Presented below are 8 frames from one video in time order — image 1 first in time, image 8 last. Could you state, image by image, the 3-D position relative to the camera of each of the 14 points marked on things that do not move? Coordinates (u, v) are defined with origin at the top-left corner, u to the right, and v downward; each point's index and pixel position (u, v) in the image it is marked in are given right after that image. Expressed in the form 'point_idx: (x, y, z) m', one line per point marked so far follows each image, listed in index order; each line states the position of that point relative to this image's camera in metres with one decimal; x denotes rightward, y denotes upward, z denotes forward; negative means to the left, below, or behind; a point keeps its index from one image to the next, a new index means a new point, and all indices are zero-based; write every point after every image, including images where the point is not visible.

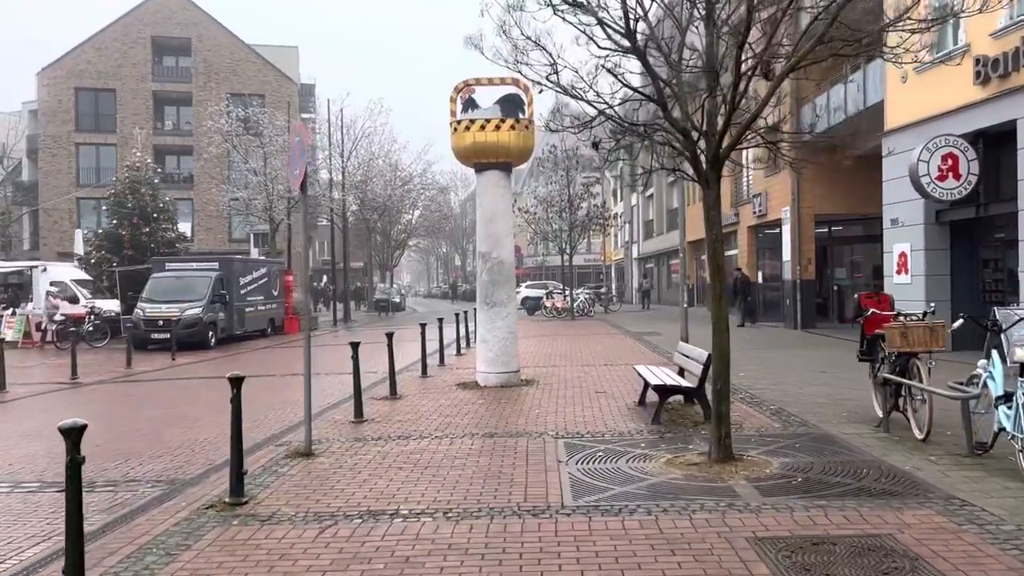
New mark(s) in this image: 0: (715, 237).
0: (+1.5, +0.4, +6.3) m
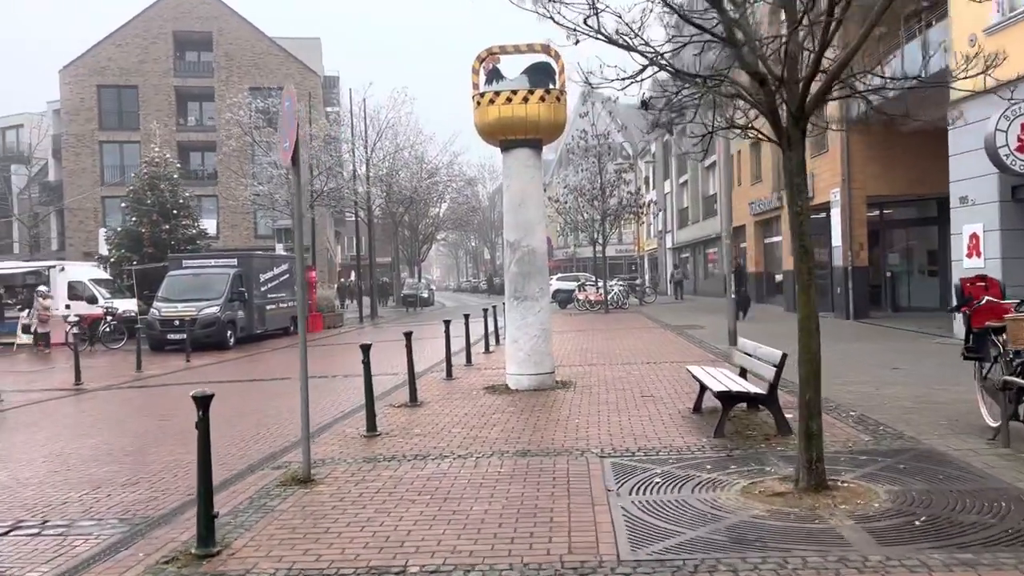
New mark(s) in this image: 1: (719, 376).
0: (+1.7, +0.5, +5.1) m
1: (+1.9, -0.8, +7.9) m
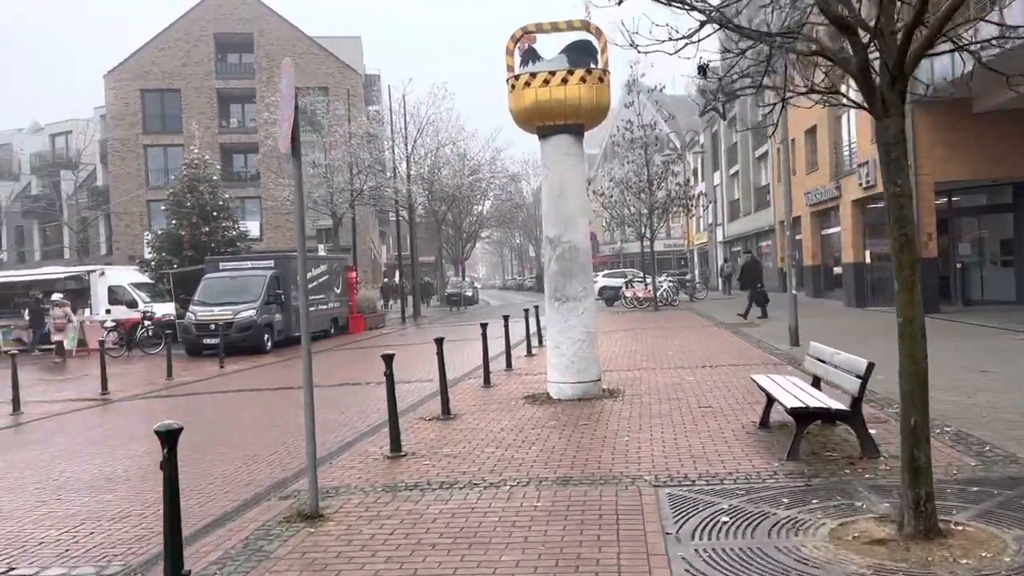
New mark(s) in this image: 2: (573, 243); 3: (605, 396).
0: (+1.9, +0.5, +4.1) m
1: (+2.3, -0.8, +6.9) m
2: (+0.7, +0.5, +9.5) m
3: (+1.1, -1.2, +9.6) m
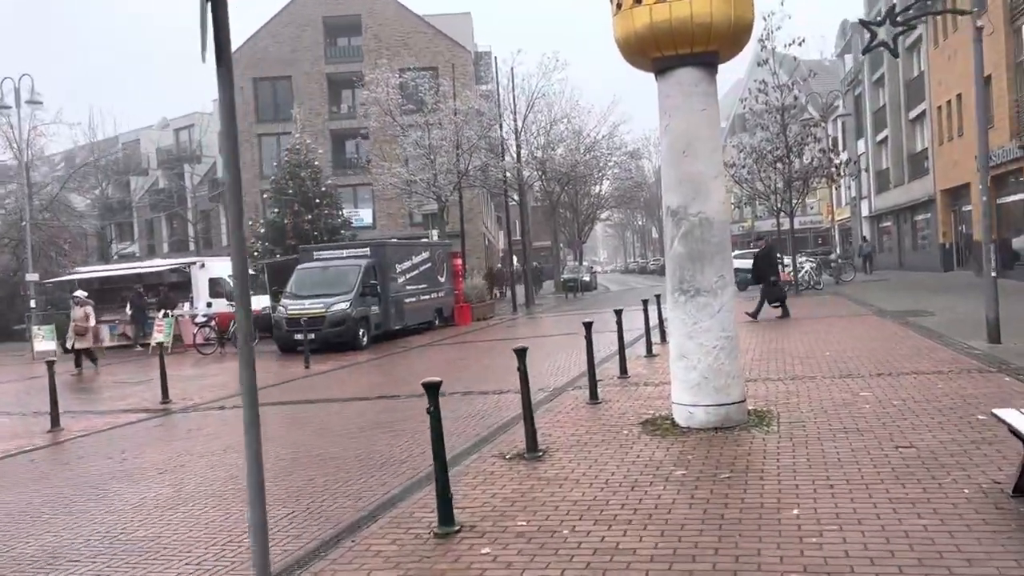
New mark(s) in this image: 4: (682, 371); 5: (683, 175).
0: (+2.0, +0.5, +1.5) m
1: (+2.8, -0.7, +4.2) m
2: (+1.6, +0.6, +7.0) m
3: (+2.0, -1.1, +7.0) m
4: (+1.5, -0.7, +7.1) m
5: (+1.4, +0.9, +7.0) m
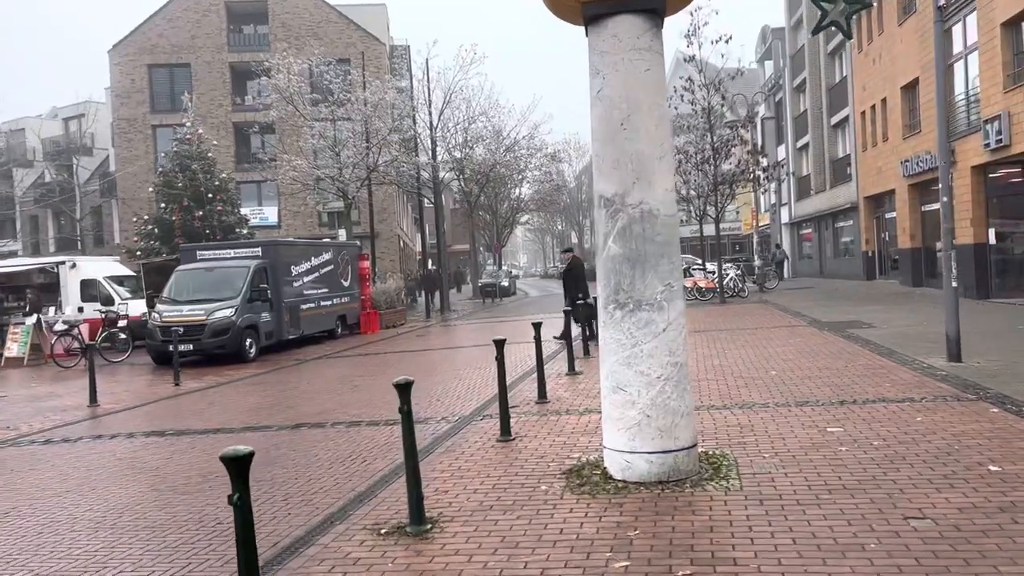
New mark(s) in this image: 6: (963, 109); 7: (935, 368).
0: (+1.8, +0.4, 0.0) m
1: (+2.3, -0.8, +2.8) m
2: (+0.9, +0.5, +5.4) m
3: (+1.3, -1.2, +5.5) m
4: (+0.7, -0.8, +5.5) m
5: (+0.7, +0.8, +5.4) m
6: (+10.4, +4.2, +19.4) m
7: (+4.7, -0.9, +9.3) m
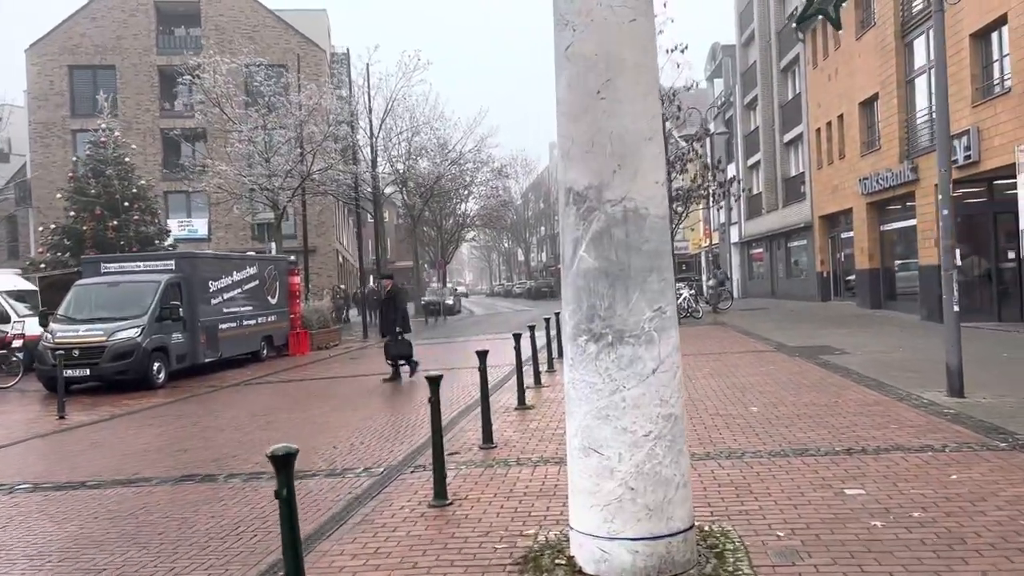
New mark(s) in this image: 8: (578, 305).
0: (+1.9, +0.4, -1.4) m
1: (+2.2, -0.9, +1.4) m
2: (+0.6, +0.4, +4.0) m
3: (+0.9, -1.3, +4.1) m
4: (+0.4, -0.9, +4.0) m
5: (+0.4, +0.7, +4.0) m
6: (+9.2, +3.6, +18.6) m
7: (+4.1, -1.1, +8.1) m
8: (+0.3, -0.1, +4.1) m
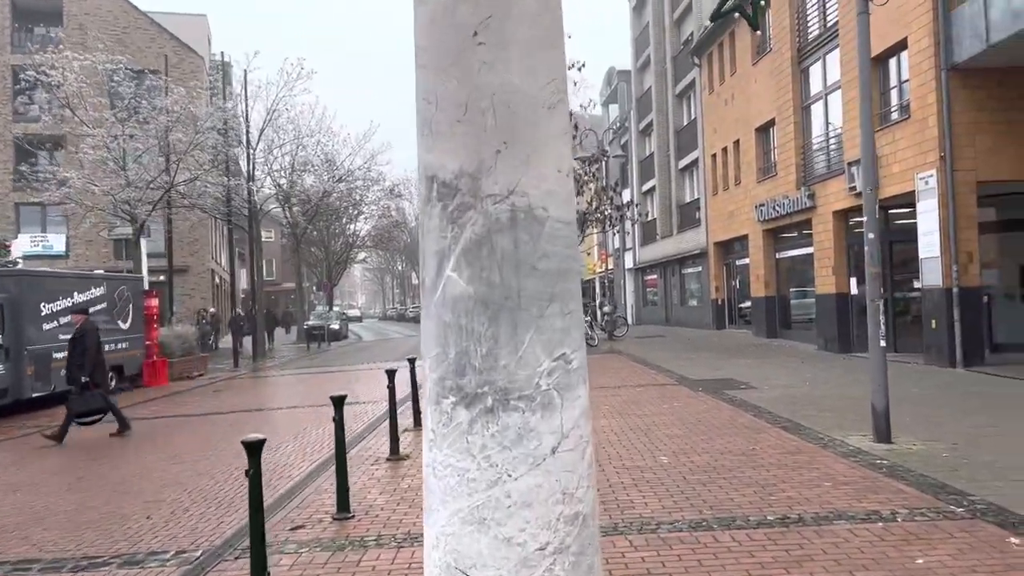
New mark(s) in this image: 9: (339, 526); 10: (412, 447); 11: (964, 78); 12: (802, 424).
0: (+2.0, +0.4, -2.5) m
1: (+1.9, -1.0, +0.3) m
2: (0.0, +0.3, +2.7) m
3: (+0.4, -1.5, +2.7) m
4: (-0.2, -1.0, +2.7) m
5: (-0.1, +0.6, +2.7) m
6: (+6.8, +3.0, +18.4) m
7: (+3.0, -1.4, +7.2) m
8: (-0.2, -0.2, +2.7) m
9: (-1.2, -1.6, +5.6) m
10: (-1.0, -1.6, +8.3) m
11: (+7.3, +3.3, +13.4) m
12: (+3.0, -1.4, +8.7) m
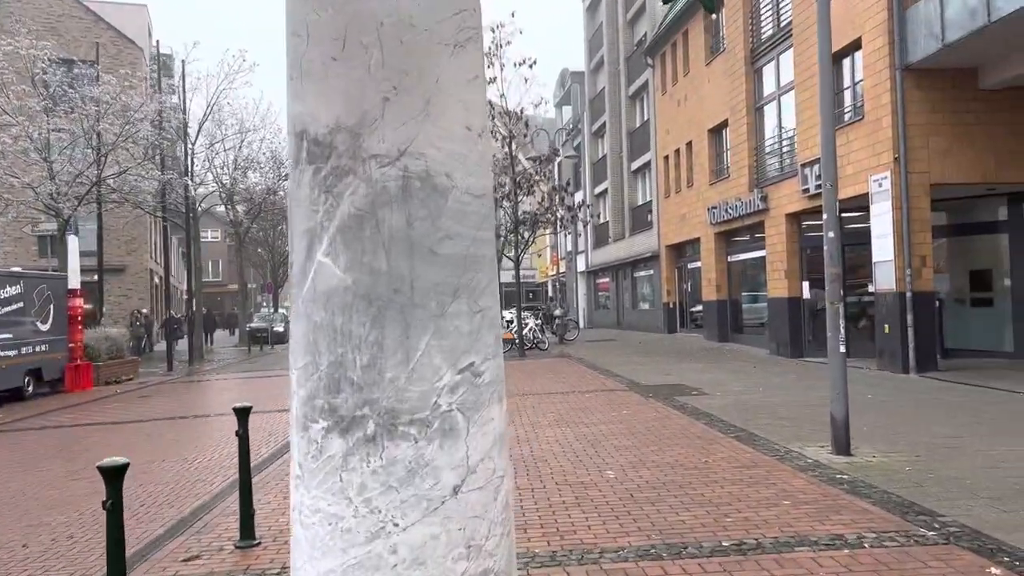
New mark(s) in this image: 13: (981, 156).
0: (+2.0, +0.5, -3.0) m
1: (+1.8, -0.9, -0.2) m
2: (-0.2, +0.3, +2.1) m
3: (+0.1, -1.5, +2.1) m
4: (-0.4, -1.0, +2.0) m
5: (-0.4, +0.6, +2.0) m
6: (+5.7, +2.9, +18.1) m
7: (+2.5, -1.4, +6.7) m
8: (-0.5, -0.2, +2.1) m
9: (-1.6, -1.5, +4.9) m
10: (-1.6, -1.5, +7.6) m
11: (+6.5, +3.2, +13.1) m
12: (+2.4, -1.4, +8.2) m
13: (+7.5, +2.1, +13.1) m
